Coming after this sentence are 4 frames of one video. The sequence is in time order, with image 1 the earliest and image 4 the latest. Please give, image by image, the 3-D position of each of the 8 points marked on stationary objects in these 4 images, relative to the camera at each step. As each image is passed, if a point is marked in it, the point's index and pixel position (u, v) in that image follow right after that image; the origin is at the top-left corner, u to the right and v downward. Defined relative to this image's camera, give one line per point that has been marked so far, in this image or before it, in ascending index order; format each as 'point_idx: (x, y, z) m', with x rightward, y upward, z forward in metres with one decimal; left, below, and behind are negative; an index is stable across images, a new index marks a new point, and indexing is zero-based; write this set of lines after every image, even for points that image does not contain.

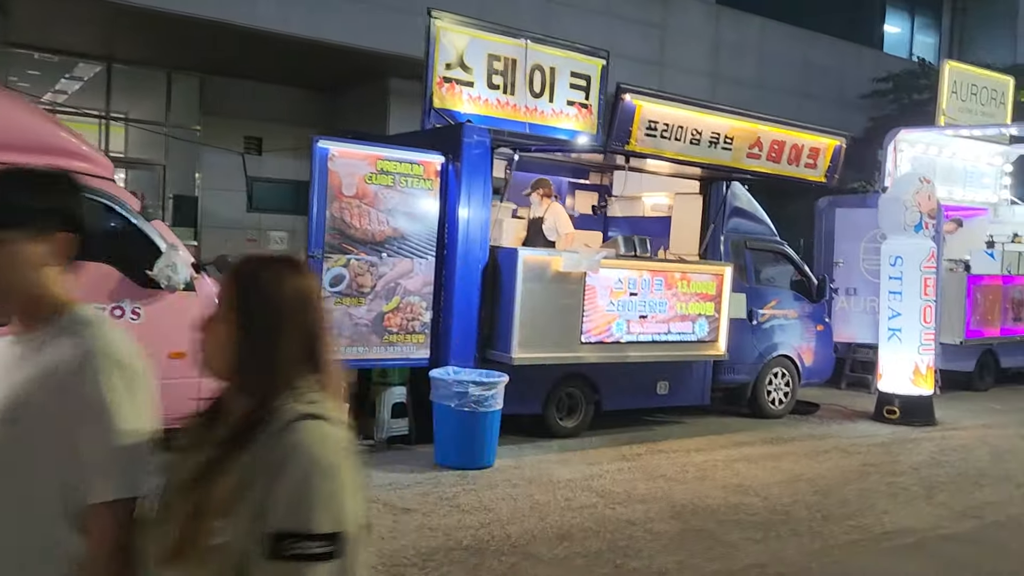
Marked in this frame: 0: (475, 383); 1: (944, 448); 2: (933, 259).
0: (-0.3, -0.8, +6.8) m
1: (+4.4, -1.6, +8.7) m
2: (+4.8, +0.3, +9.8) m
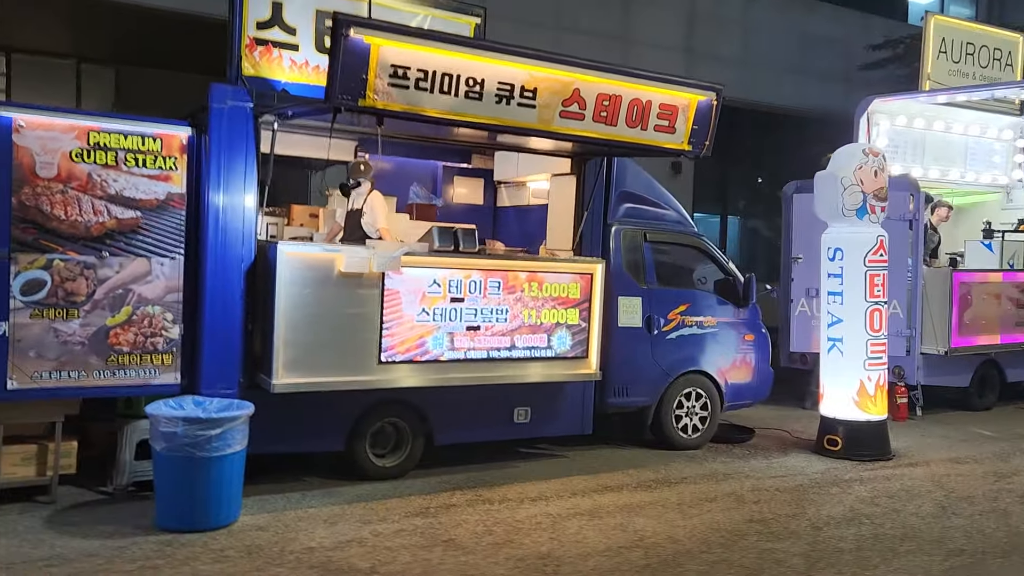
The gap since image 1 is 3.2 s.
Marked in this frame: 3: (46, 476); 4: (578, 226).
0: (-2.0, -0.8, +5.2) m
1: (+2.9, -1.6, +6.7) m
2: (+3.4, +0.3, +7.8) m
3: (-3.1, -1.3, +5.8) m
4: (+0.6, +0.5, +7.5) m
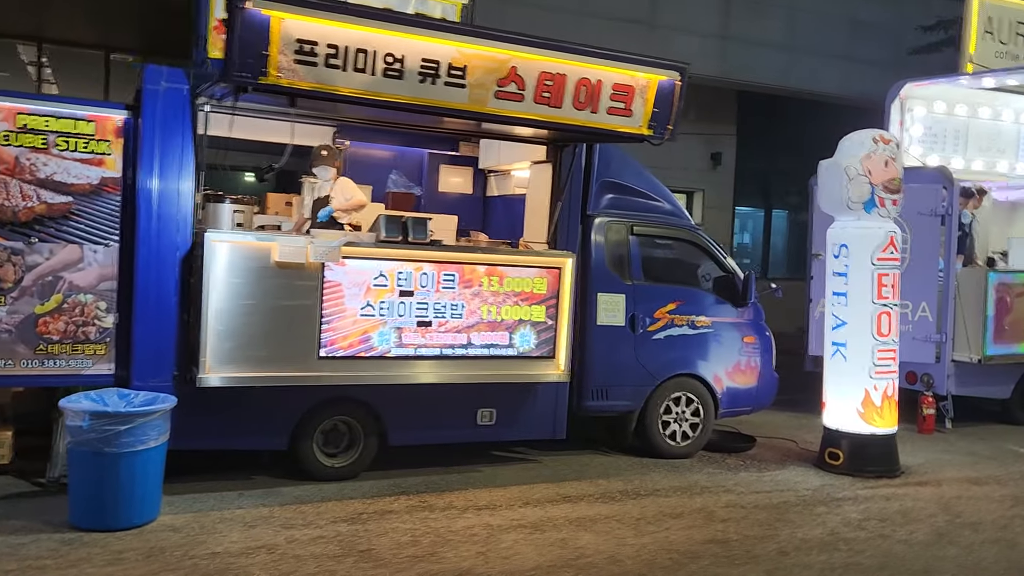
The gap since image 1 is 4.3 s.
0: (-2.4, -0.7, +5.0) m
1: (+2.5, -1.6, +6.1) m
2: (+3.1, +0.3, +7.1) m
3: (-3.5, -1.2, +5.6) m
4: (+0.3, +0.6, +7.1) m
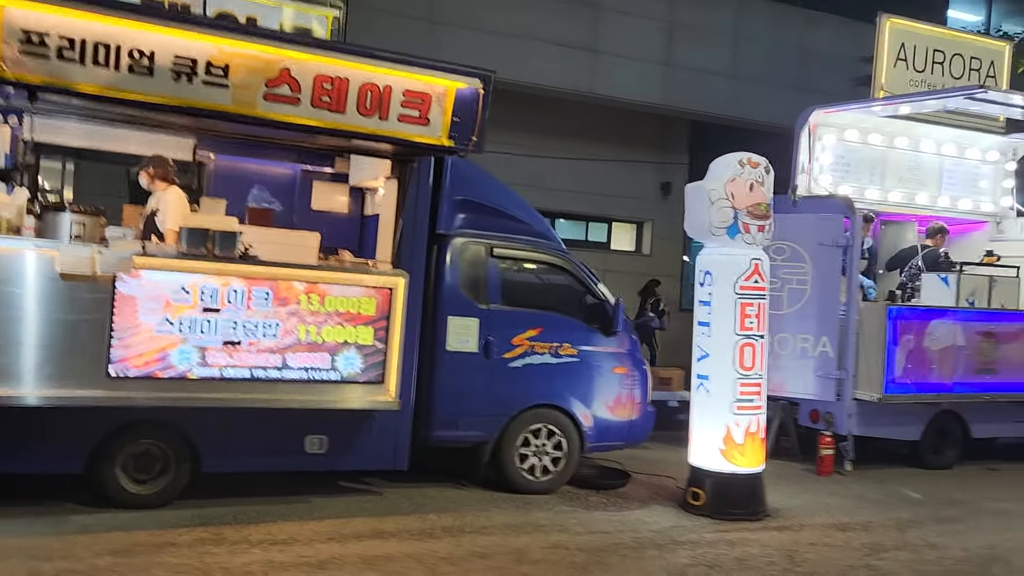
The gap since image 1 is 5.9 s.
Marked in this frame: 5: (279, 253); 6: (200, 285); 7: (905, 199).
0: (-3.7, -0.8, +4.7) m
1: (+1.2, -1.8, +5.6) m
2: (+1.9, +0.1, +6.7) m
3: (-4.8, -1.2, +5.3) m
4: (-0.9, +0.4, +6.8) m
5: (-1.7, +0.3, +6.3) m
6: (-2.0, 0.0, +5.7) m
7: (+4.7, +1.1, +10.2) m
